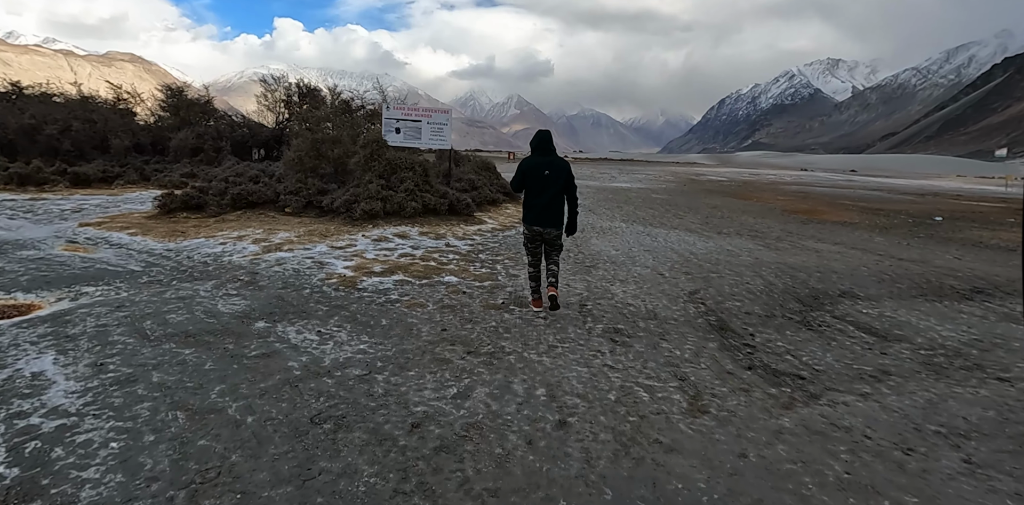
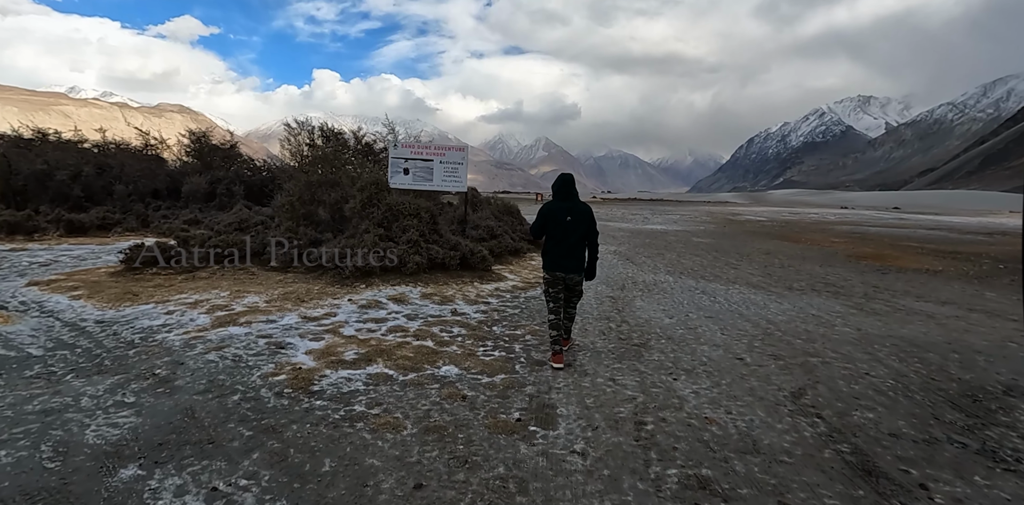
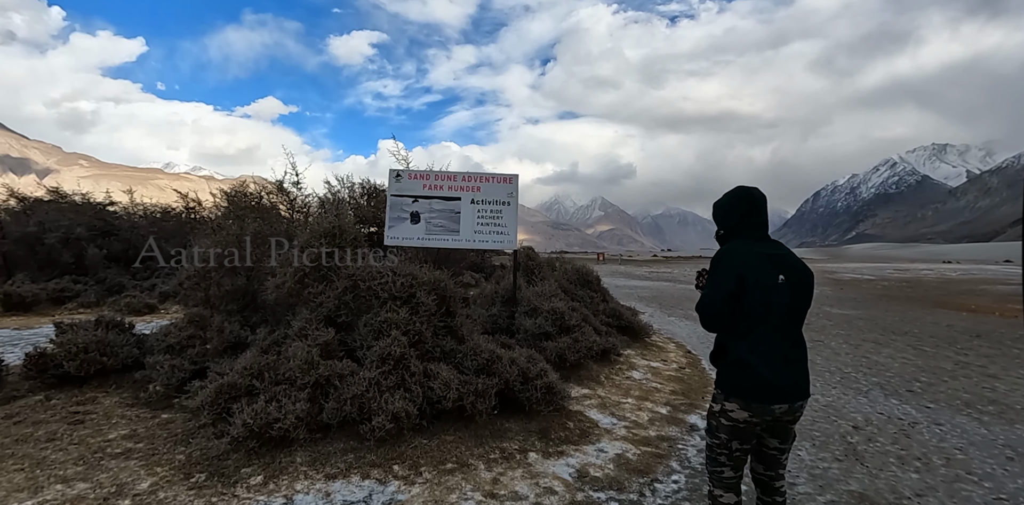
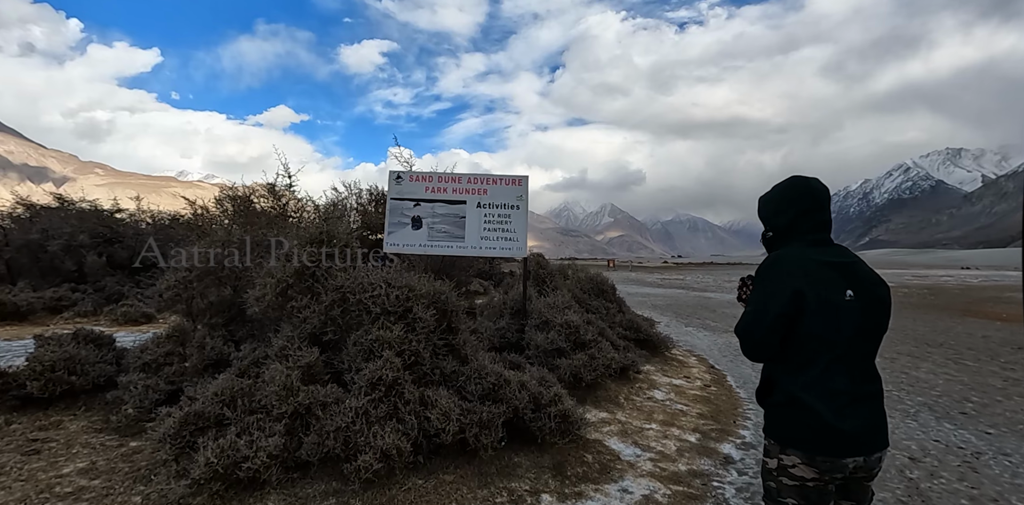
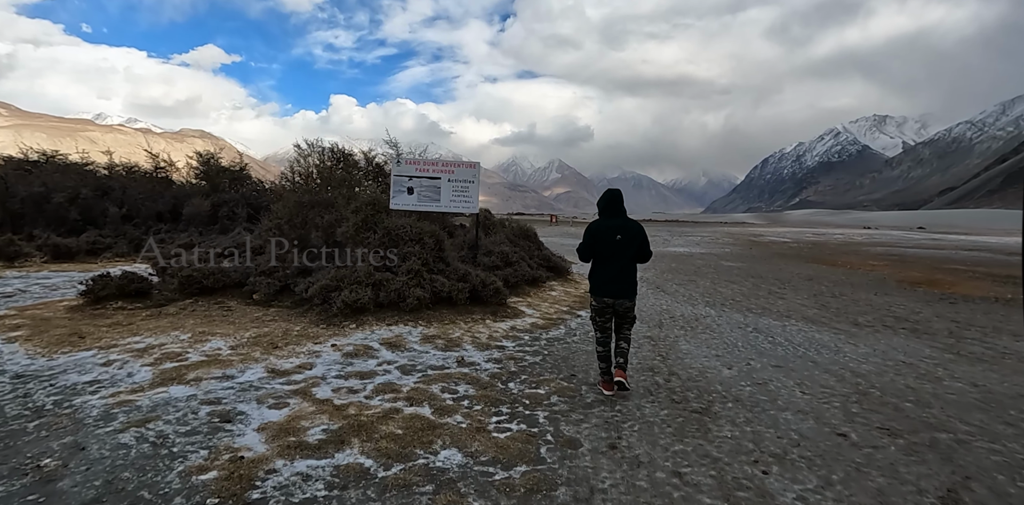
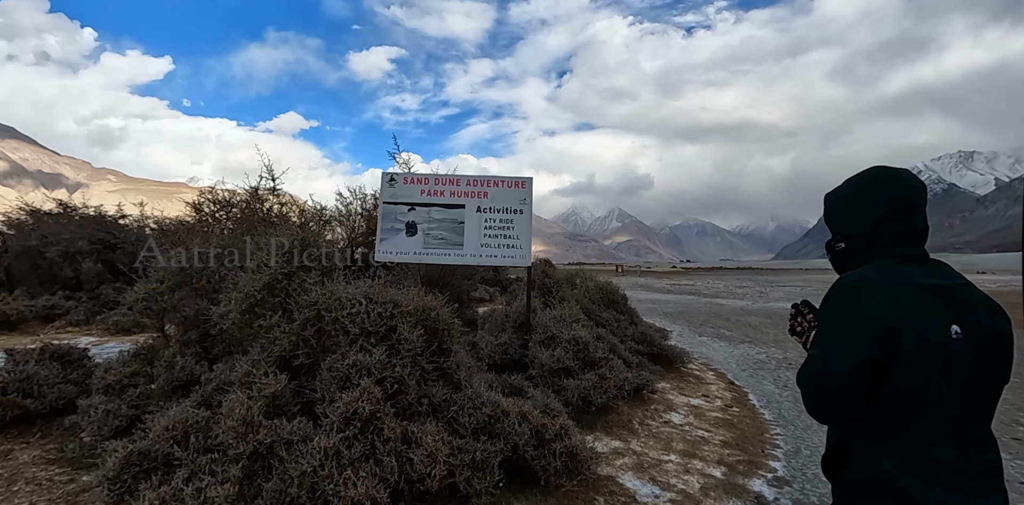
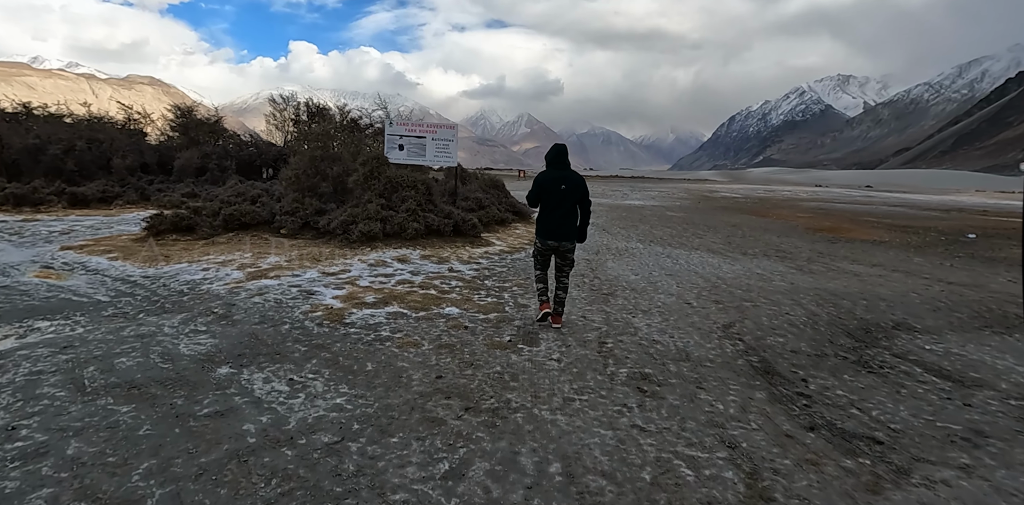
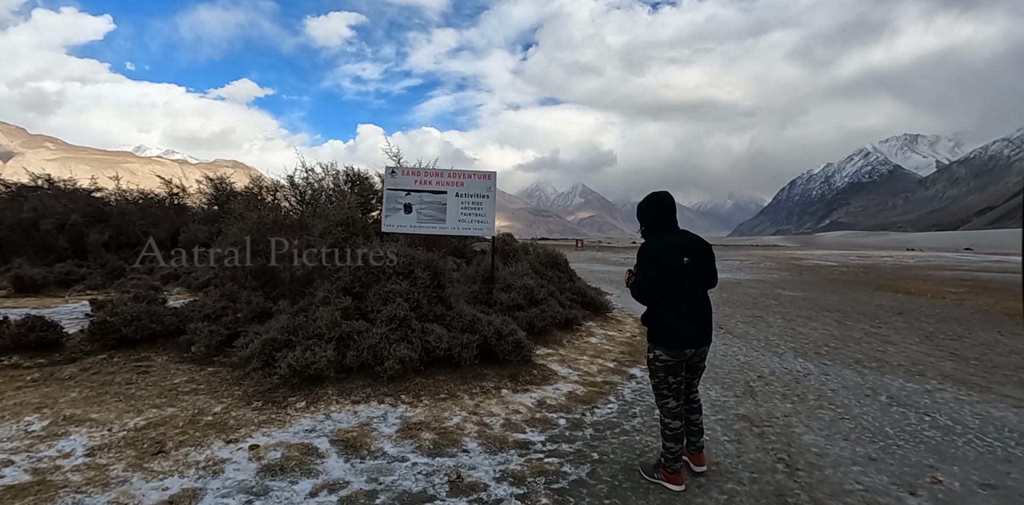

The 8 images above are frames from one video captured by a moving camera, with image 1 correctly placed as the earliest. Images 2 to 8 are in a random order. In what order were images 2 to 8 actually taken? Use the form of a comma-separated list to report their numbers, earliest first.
7, 2, 5, 8, 3, 4, 6
